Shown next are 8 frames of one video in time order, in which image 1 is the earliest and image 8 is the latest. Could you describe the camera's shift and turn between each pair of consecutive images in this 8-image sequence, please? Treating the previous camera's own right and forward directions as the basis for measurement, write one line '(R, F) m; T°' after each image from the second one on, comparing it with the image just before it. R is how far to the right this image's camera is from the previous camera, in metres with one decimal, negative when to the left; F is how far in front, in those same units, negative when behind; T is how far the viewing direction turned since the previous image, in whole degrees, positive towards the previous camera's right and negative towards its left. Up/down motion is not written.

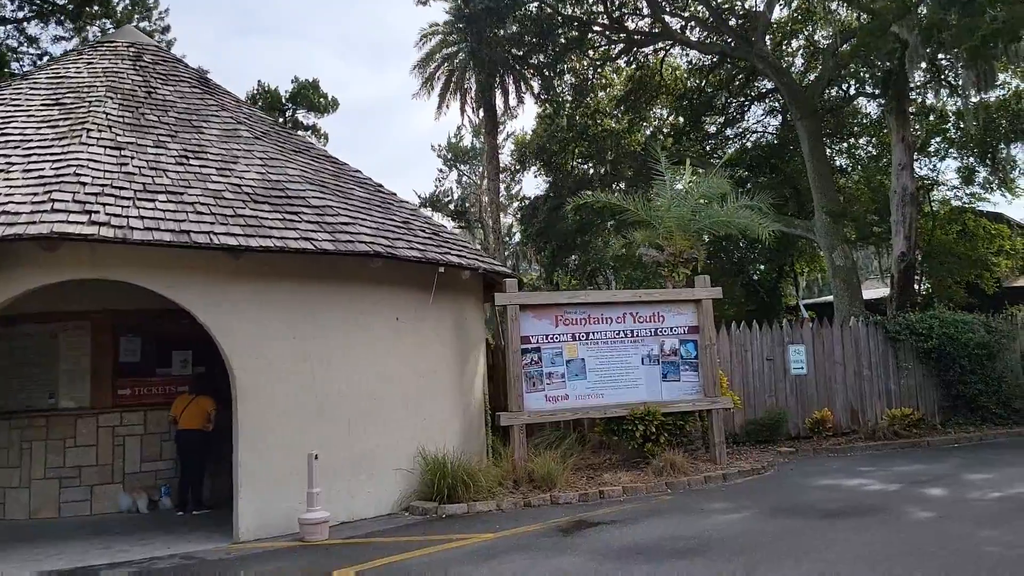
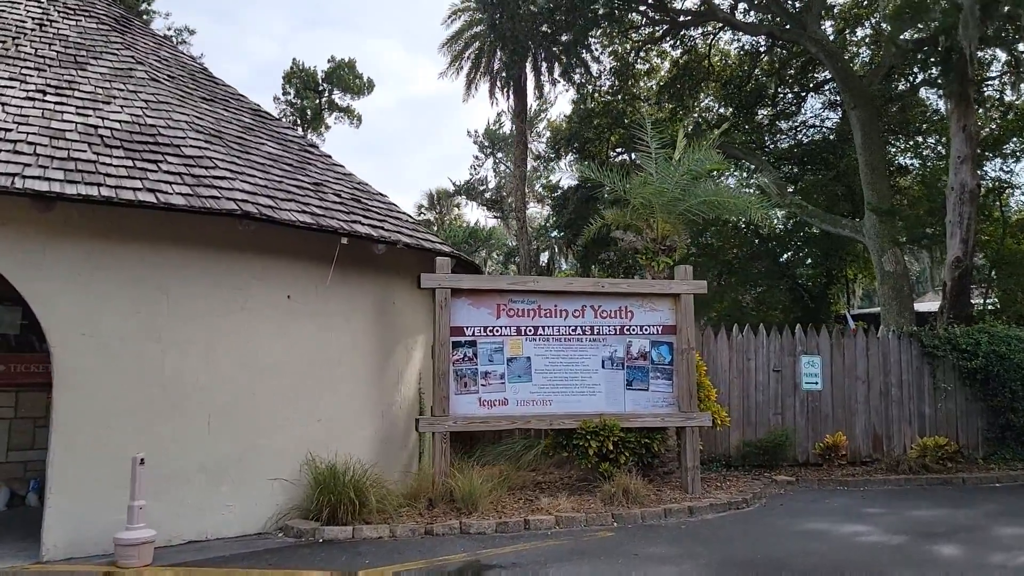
(+1.3, +1.6) m; -4°
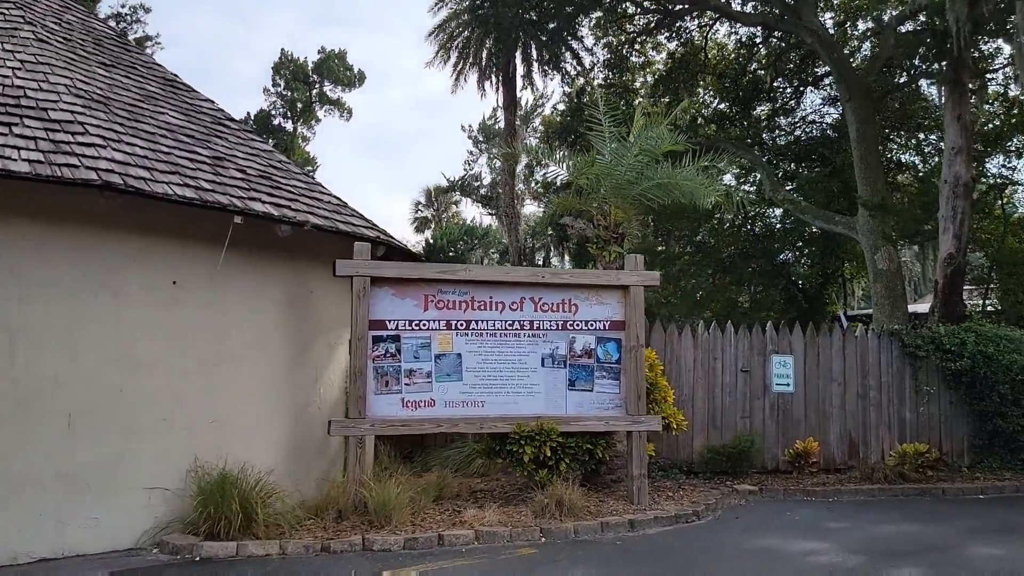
(+0.7, +0.7) m; 0°
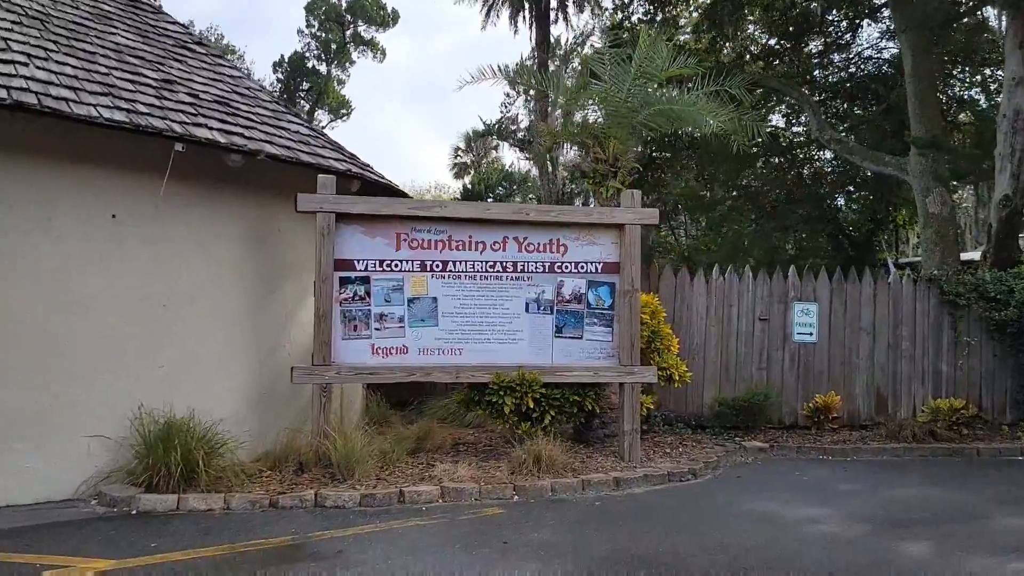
(+0.6, +0.7) m; -4°
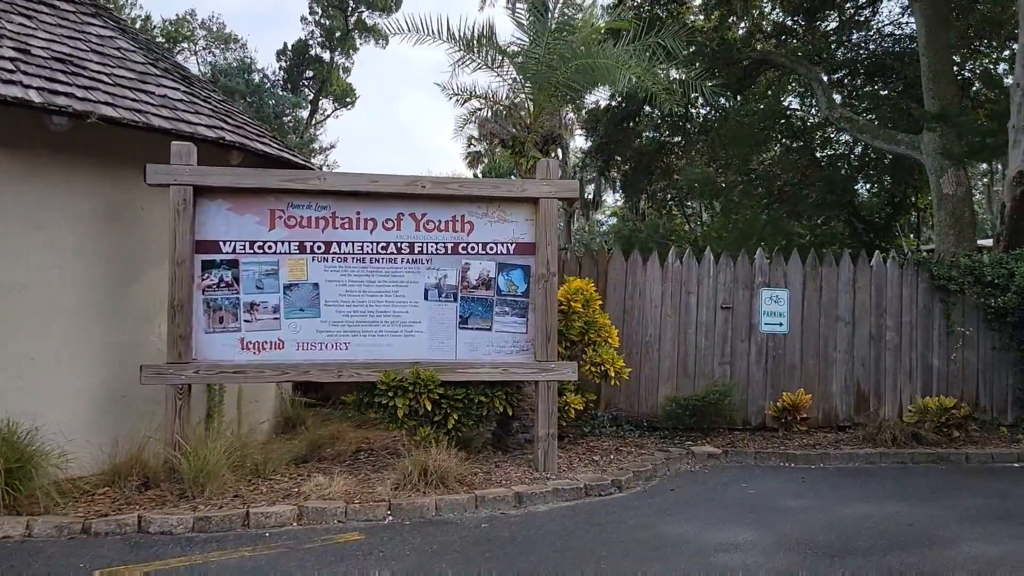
(+1.0, +1.0) m; -2°
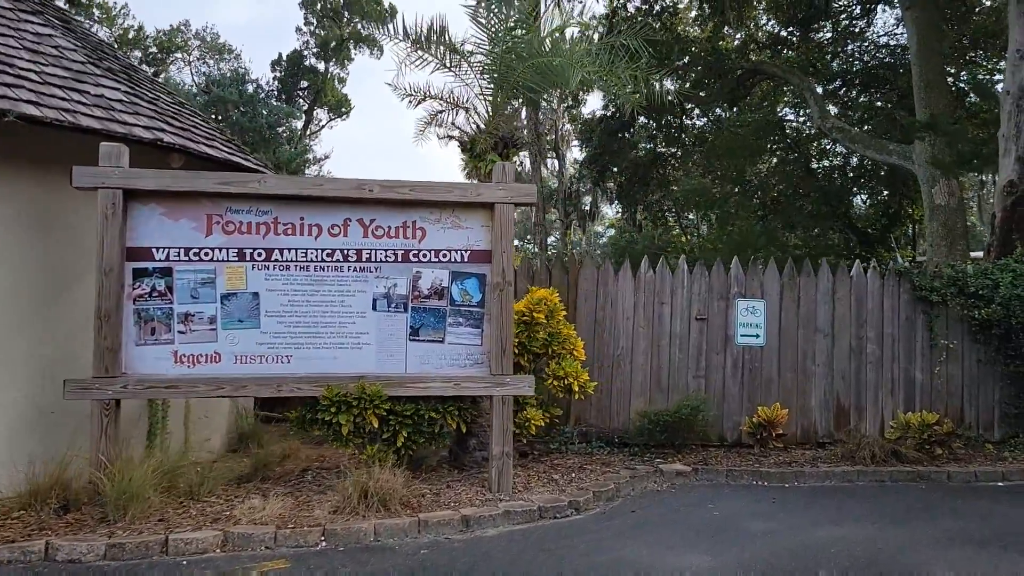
(+0.4, +0.3) m; 0°
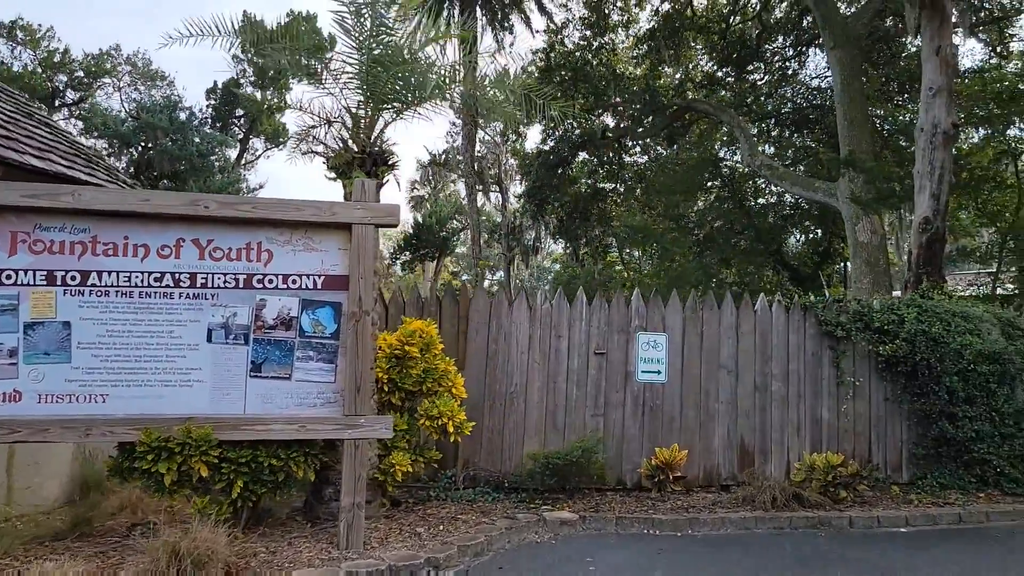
(+0.6, +0.5) m; +4°
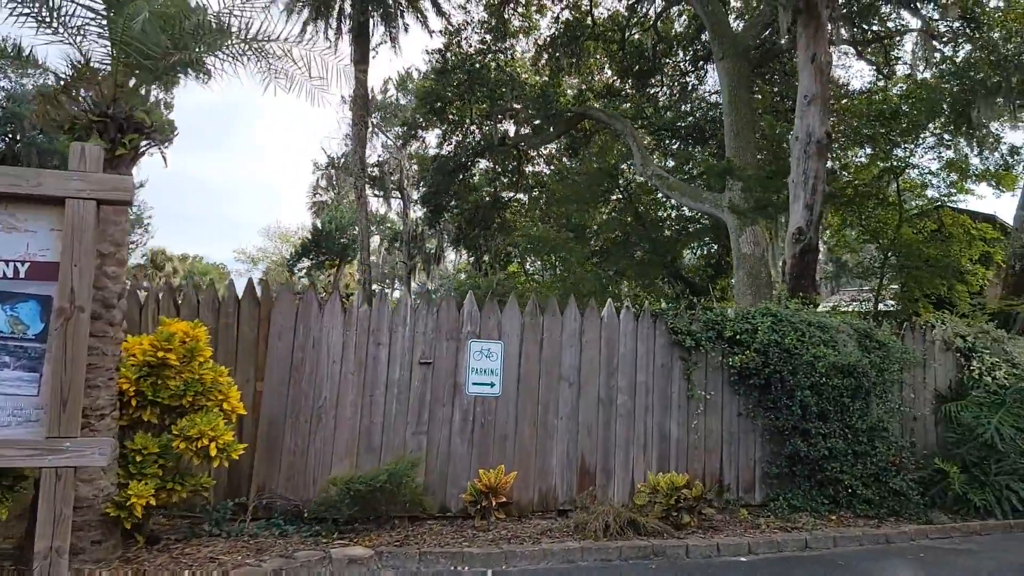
(+0.9, +0.8) m; +6°
